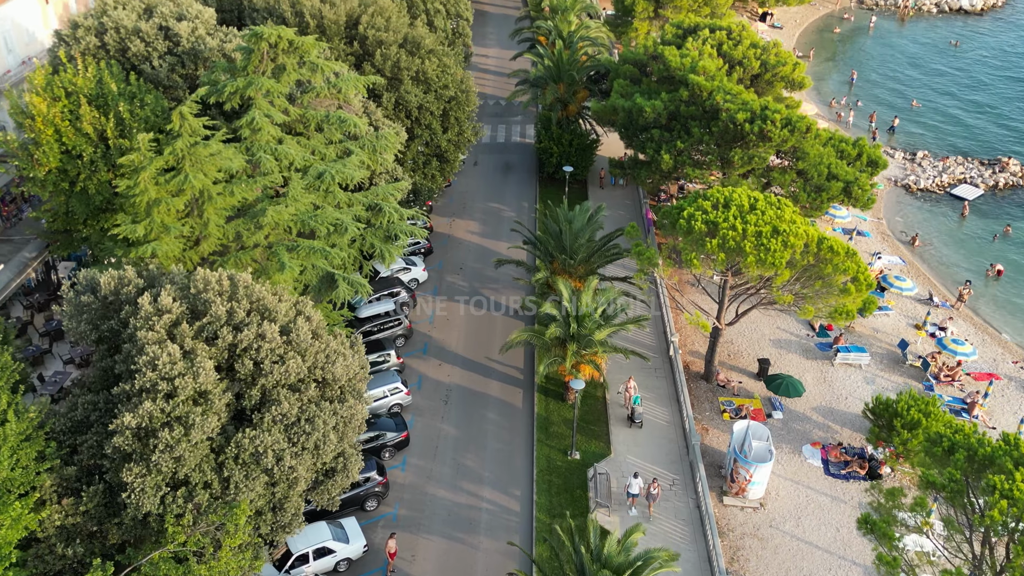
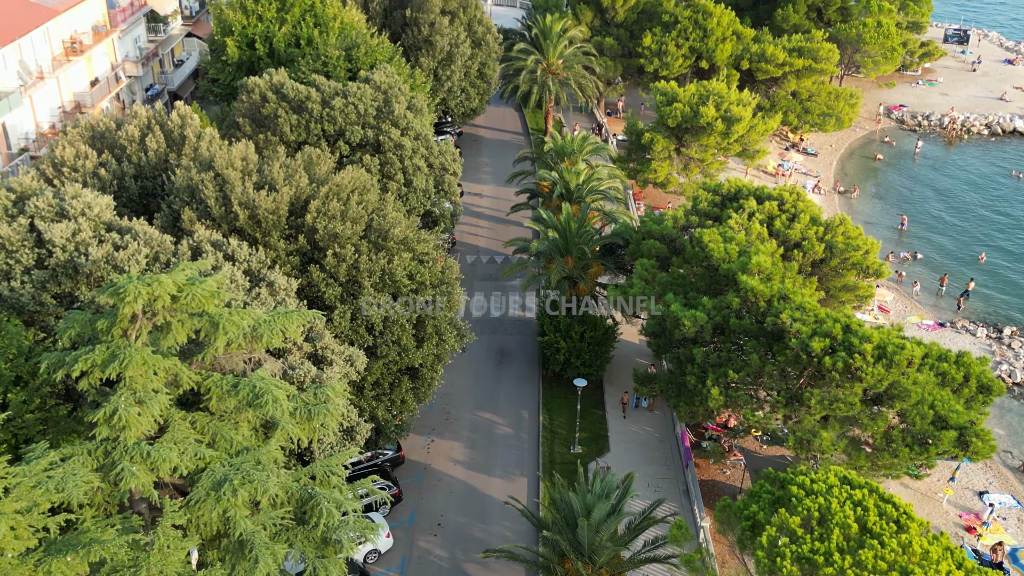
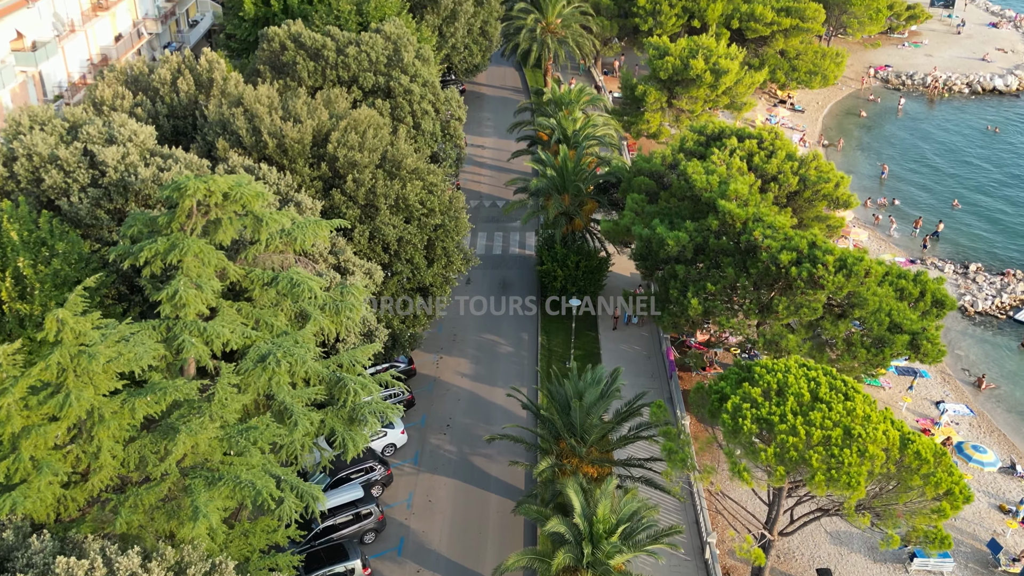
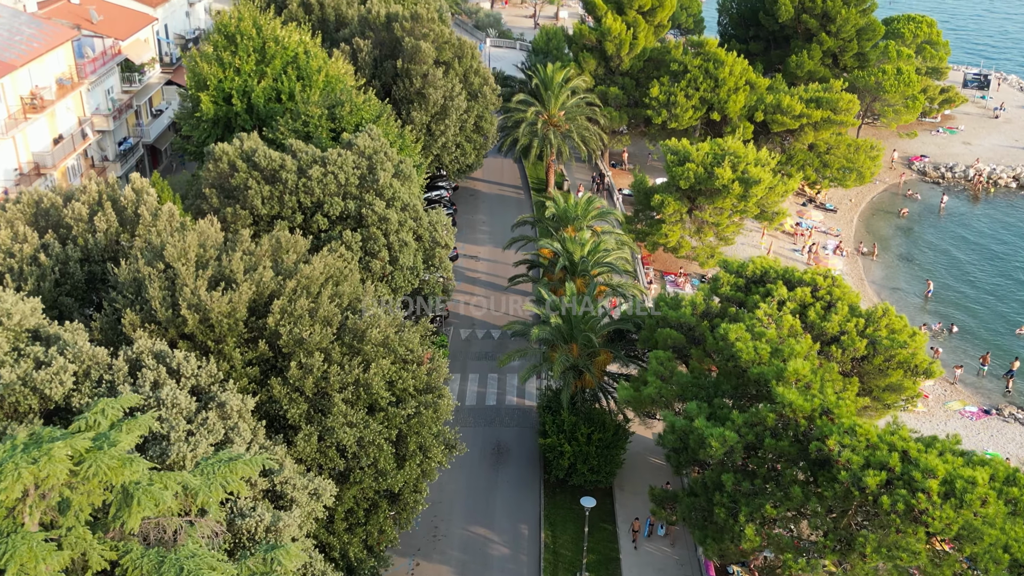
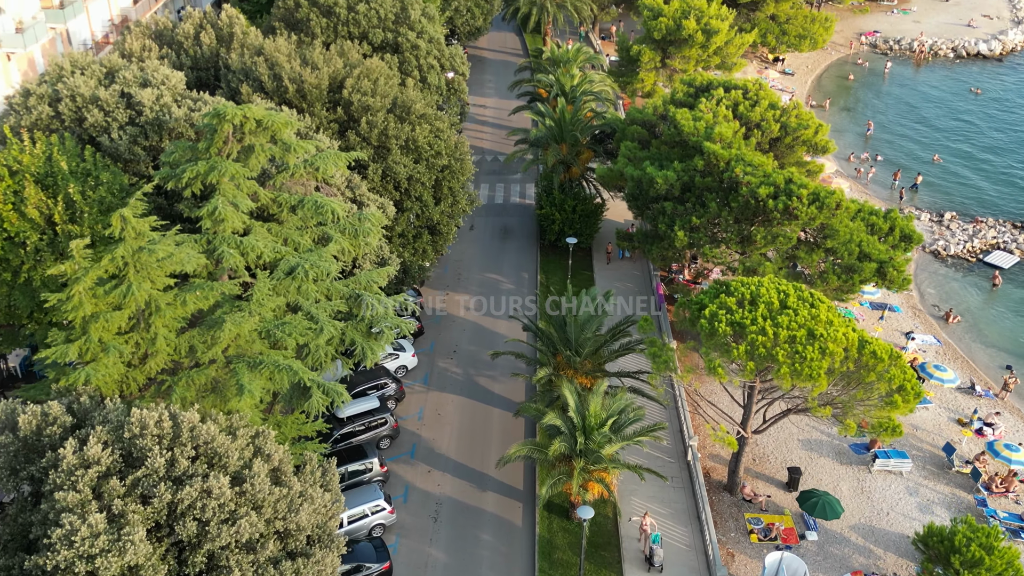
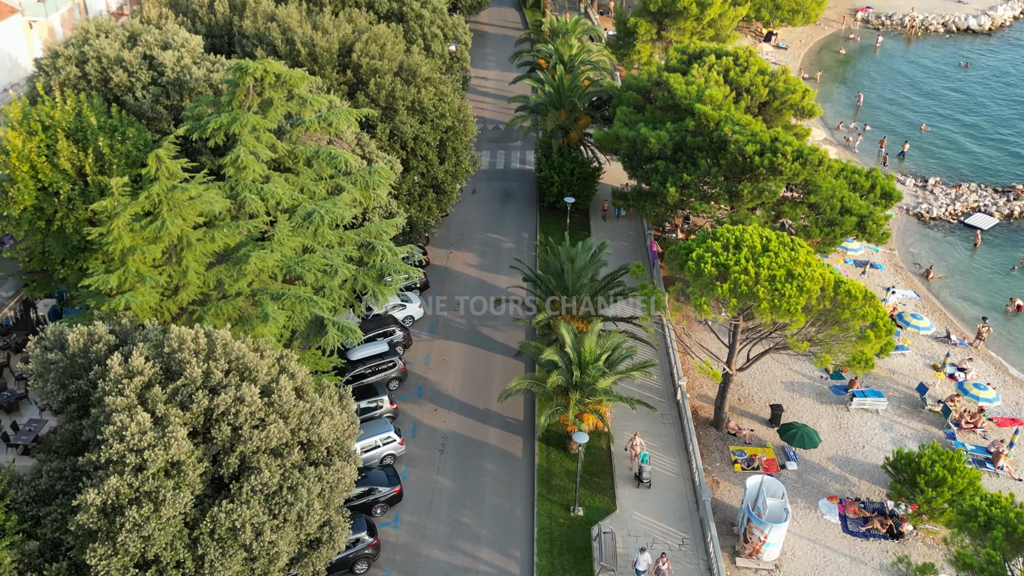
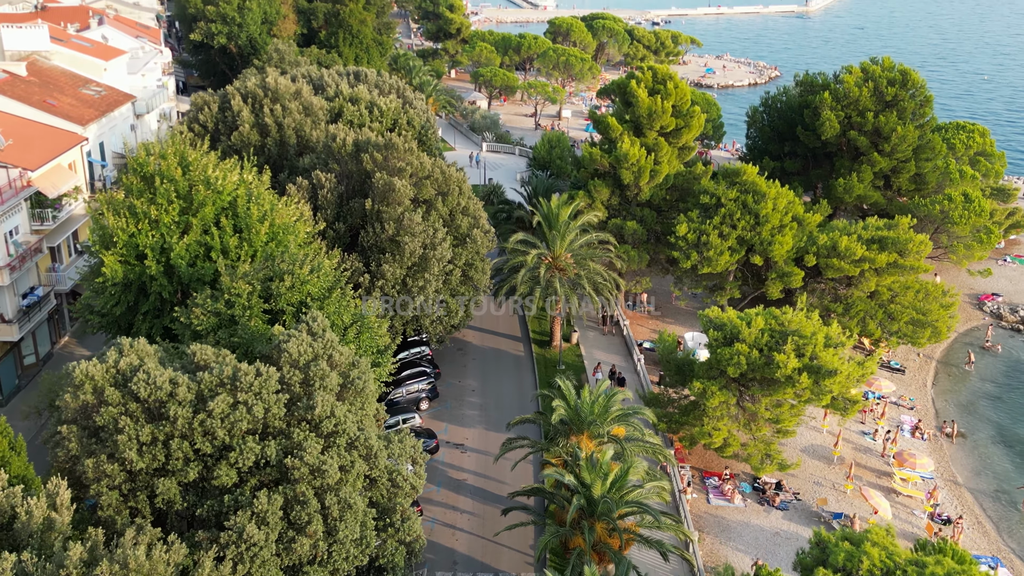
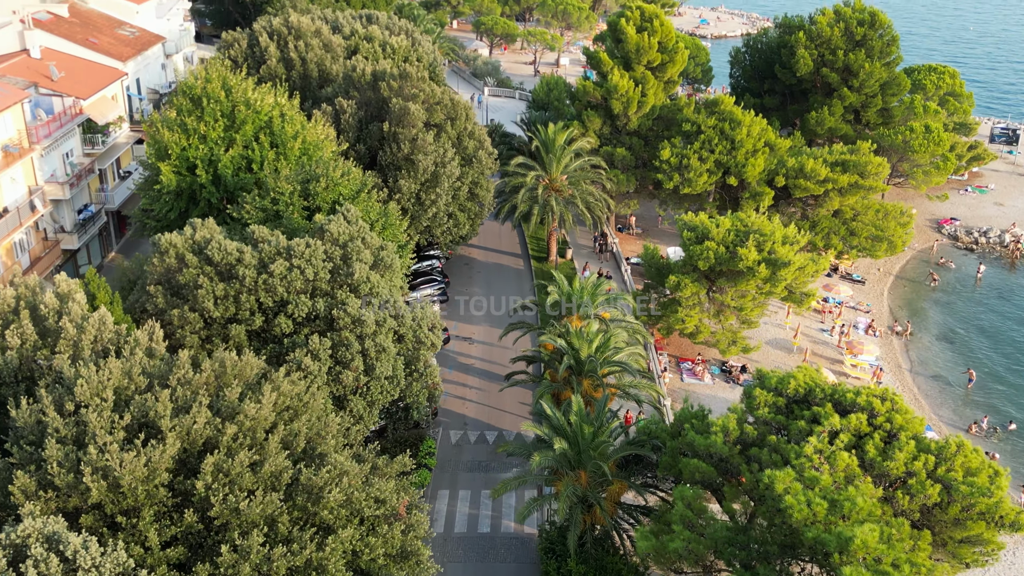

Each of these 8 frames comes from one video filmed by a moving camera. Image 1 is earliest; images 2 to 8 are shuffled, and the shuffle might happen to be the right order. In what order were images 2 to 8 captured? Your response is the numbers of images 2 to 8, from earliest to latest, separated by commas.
6, 5, 3, 2, 4, 8, 7
